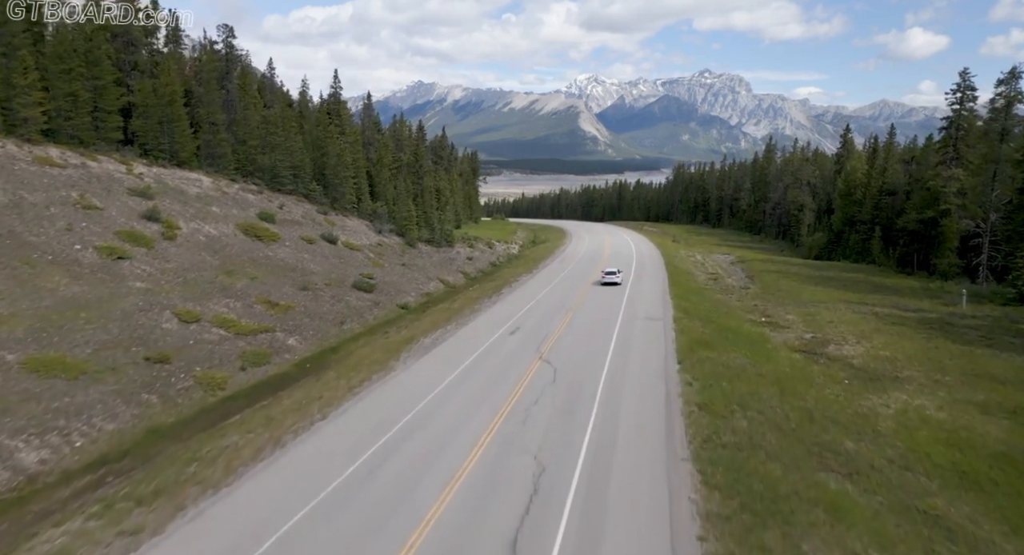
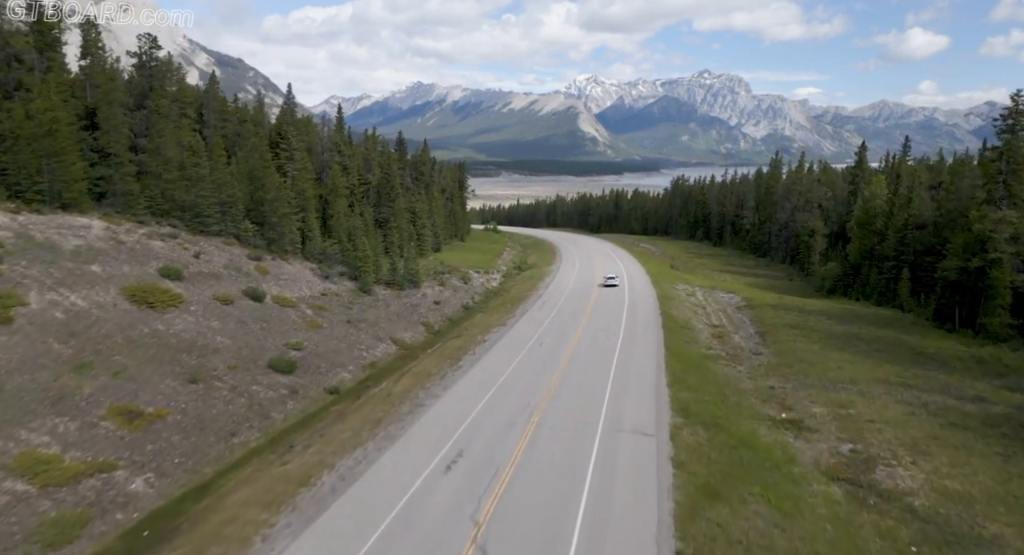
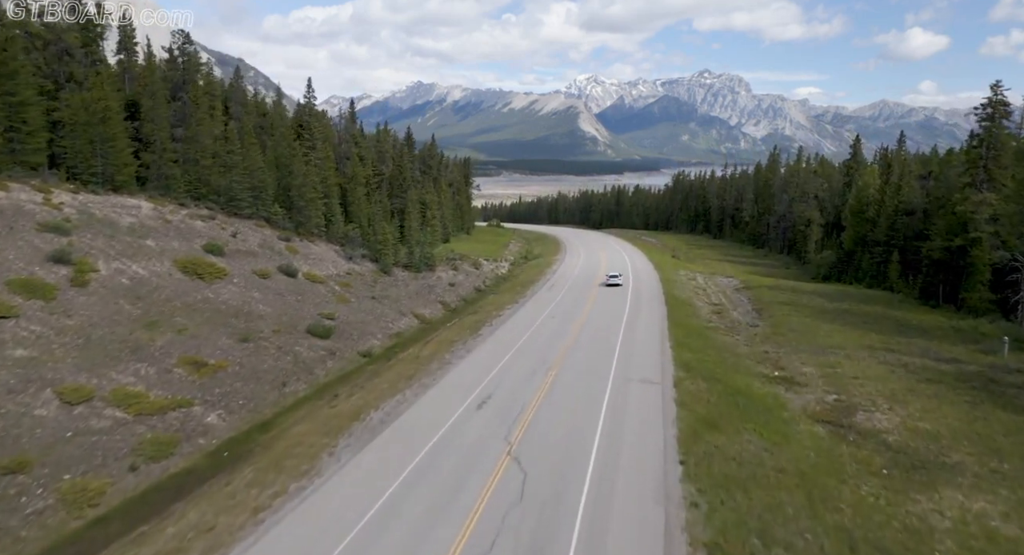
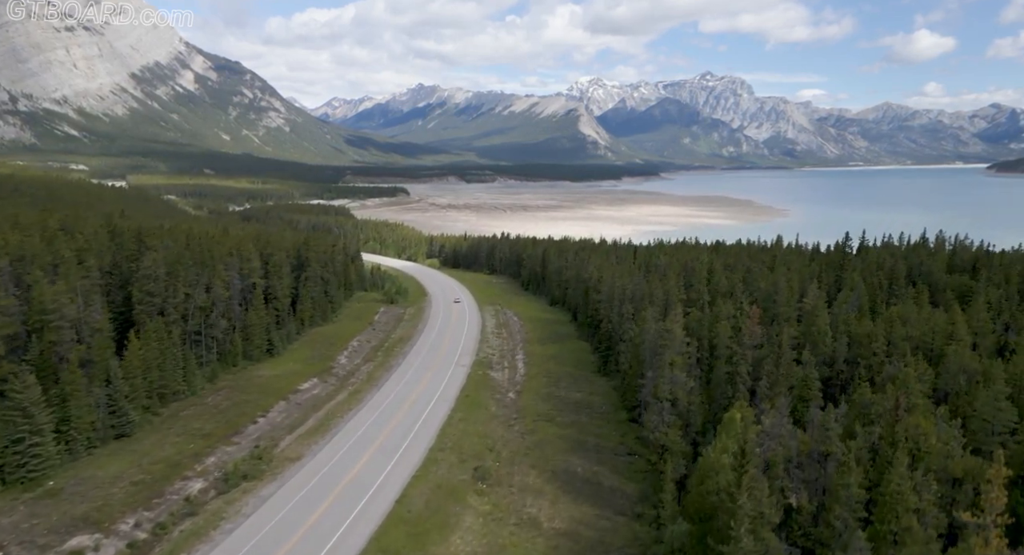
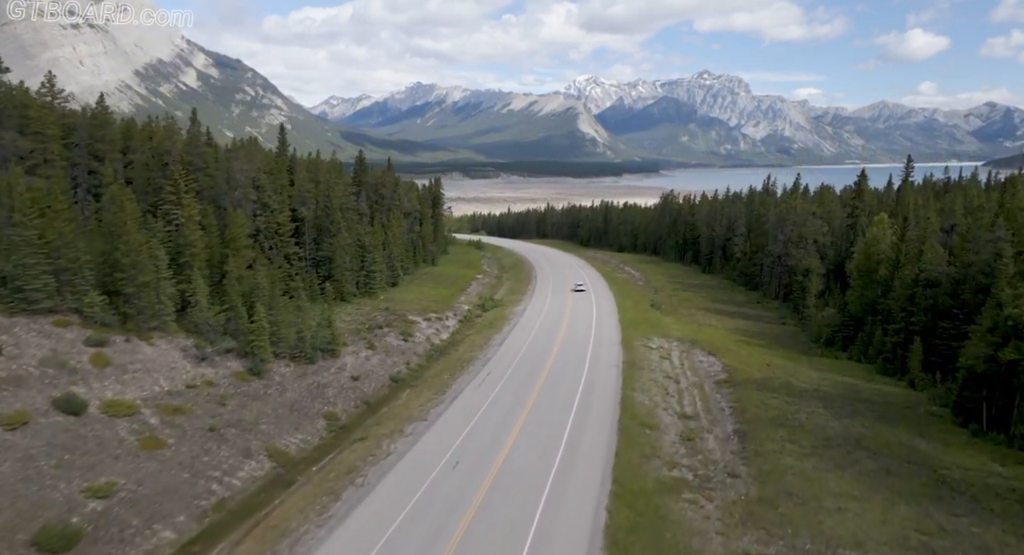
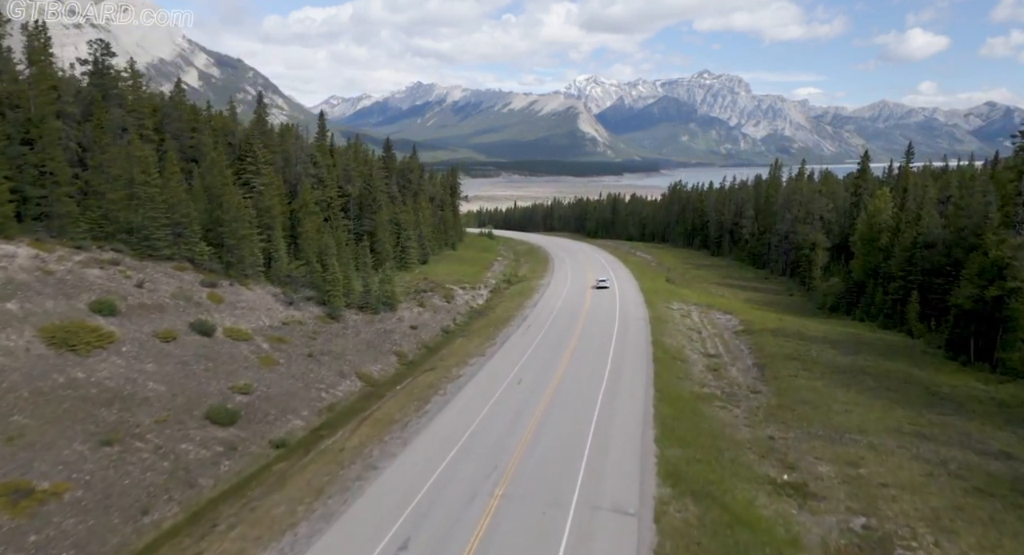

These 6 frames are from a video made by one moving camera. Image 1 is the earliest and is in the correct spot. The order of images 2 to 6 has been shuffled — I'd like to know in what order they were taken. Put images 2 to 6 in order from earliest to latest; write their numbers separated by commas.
3, 2, 6, 5, 4
